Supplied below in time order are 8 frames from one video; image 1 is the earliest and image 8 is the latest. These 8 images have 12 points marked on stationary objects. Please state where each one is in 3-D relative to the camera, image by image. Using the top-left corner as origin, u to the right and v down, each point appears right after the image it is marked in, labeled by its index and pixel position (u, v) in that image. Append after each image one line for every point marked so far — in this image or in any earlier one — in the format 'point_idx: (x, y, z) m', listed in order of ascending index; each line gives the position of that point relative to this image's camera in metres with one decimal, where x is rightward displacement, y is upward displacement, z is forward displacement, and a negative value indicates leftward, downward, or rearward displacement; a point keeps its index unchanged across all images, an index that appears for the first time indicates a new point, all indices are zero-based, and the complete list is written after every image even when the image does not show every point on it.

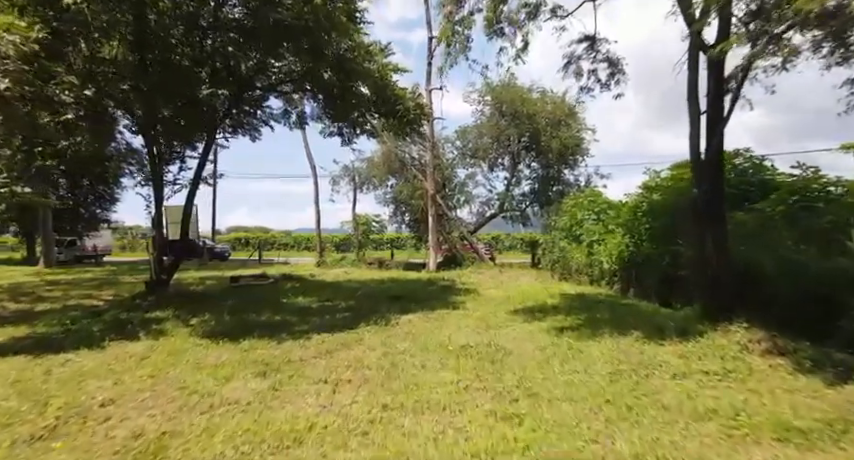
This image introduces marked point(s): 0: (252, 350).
0: (-2.1, -1.4, +5.4) m
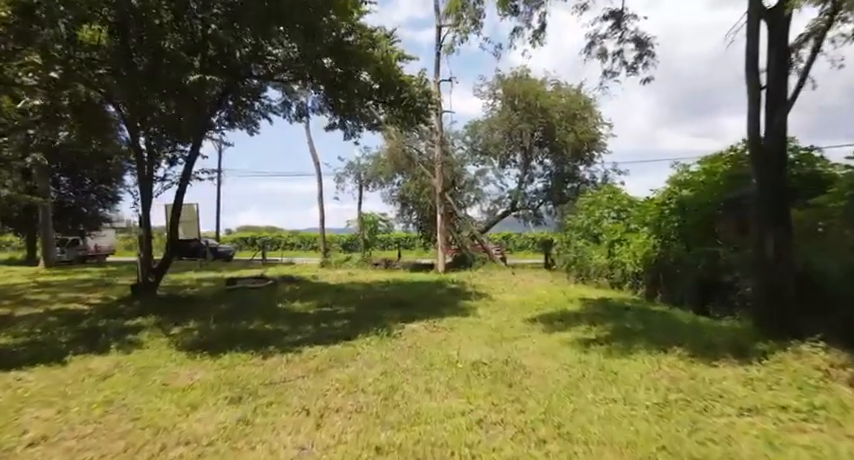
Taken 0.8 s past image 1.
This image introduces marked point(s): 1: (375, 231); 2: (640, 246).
0: (-2.0, -1.4, +4.7) m
1: (-2.3, -0.1, +20.0) m
2: (+4.4, -0.3, +9.3) m
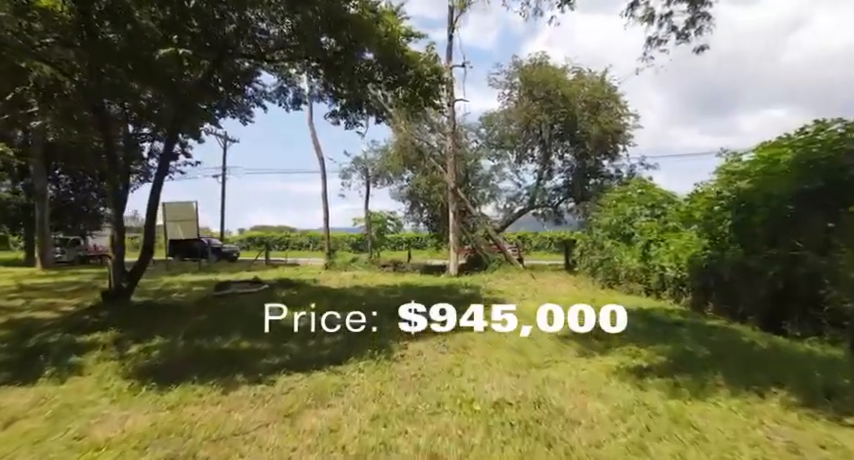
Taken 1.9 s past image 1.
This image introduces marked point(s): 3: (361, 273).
0: (-2.0, -1.4, +3.6) m
1: (-1.8, 0.0, +18.9) m
2: (+4.6, -0.3, +8.0) m
3: (-2.1, -1.4, +14.3) m
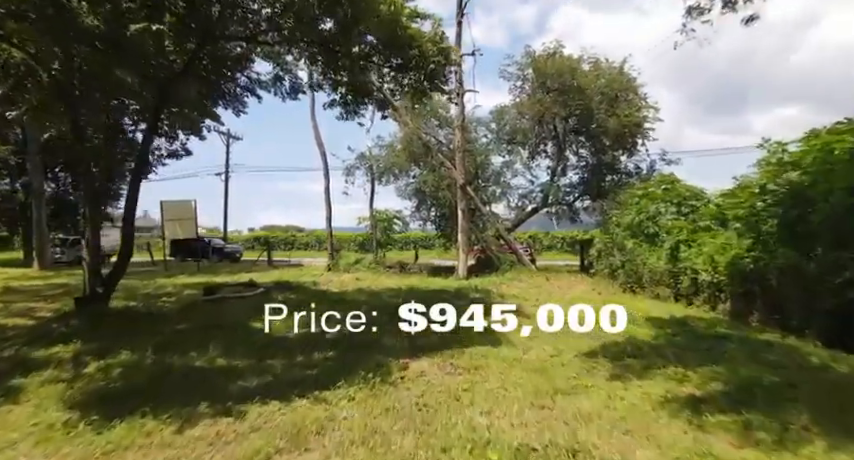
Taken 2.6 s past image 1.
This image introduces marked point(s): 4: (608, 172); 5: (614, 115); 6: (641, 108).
0: (-2.0, -1.4, +2.8) m
1: (-1.5, 0.0, +18.1) m
2: (+4.7, -0.3, +7.1) m
3: (-1.9, -1.4, +13.6) m
4: (+6.5, +2.1, +16.2) m
5: (+6.4, +3.9, +15.4) m
6: (+7.4, +4.2, +15.7) m
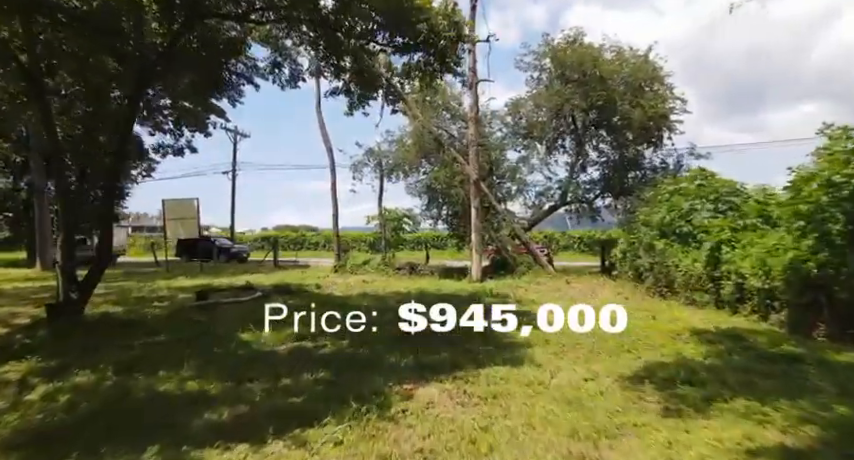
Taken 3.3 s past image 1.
0: (-1.9, -1.4, +2.1) m
1: (-1.0, 0.0, +17.3) m
2: (+4.8, -0.3, +6.2) m
3: (-1.6, -1.4, +12.9) m
4: (+6.9, +2.1, +15.2) m
5: (+6.8, +4.0, +14.4) m
6: (+7.8, +4.2, +14.6) m
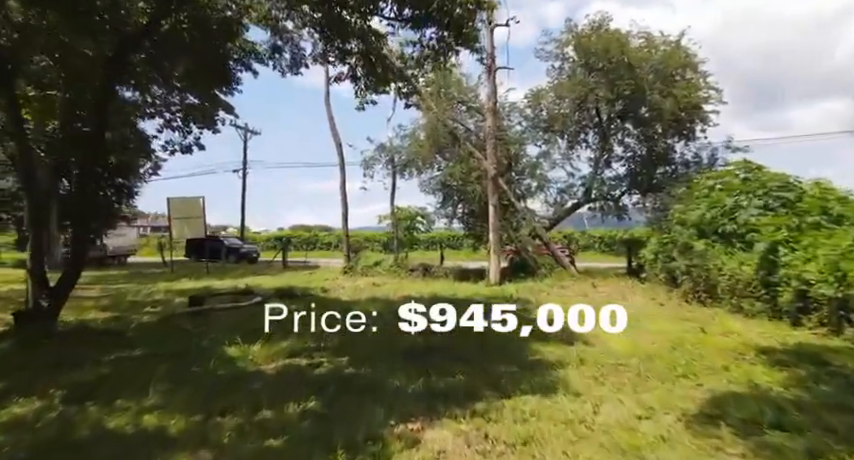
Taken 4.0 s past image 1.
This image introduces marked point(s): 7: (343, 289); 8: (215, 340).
0: (-1.9, -1.4, +1.3) m
1: (-0.5, 0.0, +16.6) m
2: (+5.0, -0.3, +5.2) m
3: (-1.2, -1.3, +12.1) m
4: (+7.3, +2.1, +14.2) m
5: (+7.2, +4.0, +13.4) m
6: (+8.2, +4.3, +13.6) m
7: (-1.9, -1.3, +10.4) m
8: (-2.5, -1.3, +5.4) m
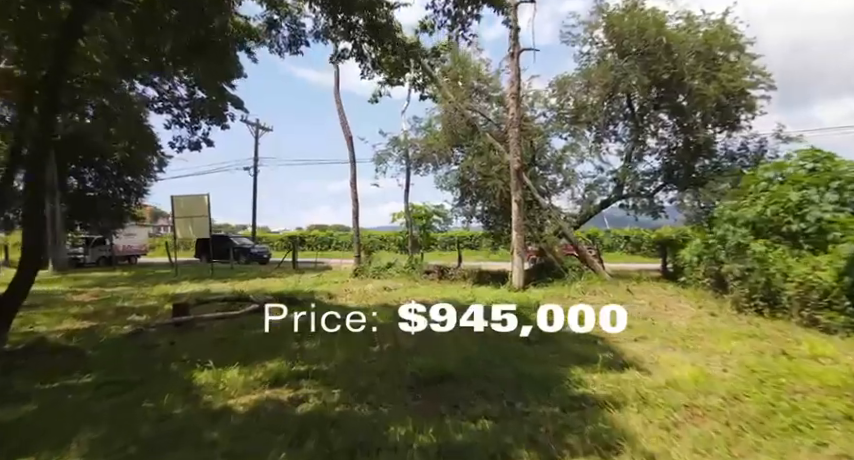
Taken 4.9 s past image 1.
0: (-1.9, -1.4, +0.4) m
1: (+0.1, +0.1, +15.6) m
2: (+5.1, -0.2, +4.0) m
3: (-0.8, -1.3, +11.1) m
4: (+7.8, +2.2, +12.9) m
5: (+7.6, +4.0, +12.1) m
6: (+8.7, +4.3, +12.2) m
7: (-1.6, -1.3, +9.5) m
8: (-2.4, -1.3, +4.5) m
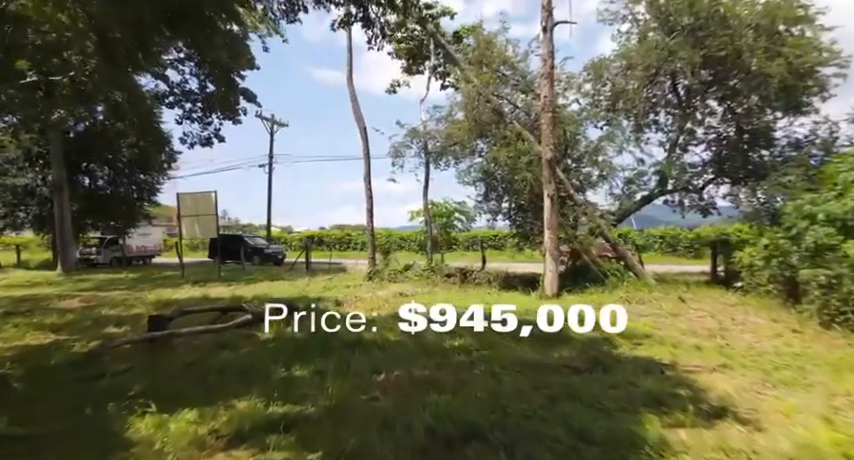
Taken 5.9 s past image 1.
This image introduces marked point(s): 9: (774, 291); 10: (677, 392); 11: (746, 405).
0: (-2.0, -1.4, -0.6) m
1: (+0.7, +0.1, +14.4) m
2: (+5.2, -0.2, +2.6) m
3: (-0.3, -1.3, +10.0) m
4: (+8.3, +2.2, +11.3) m
5: (+8.1, +4.0, +10.5) m
6: (+9.2, +4.3, +10.6) m
7: (-1.2, -1.3, +8.4) m
8: (-2.2, -1.3, +3.5) m
9: (+6.6, -1.2, +8.6) m
10: (+2.2, -1.4, +3.7) m
11: (+2.5, -1.4, +3.4) m
